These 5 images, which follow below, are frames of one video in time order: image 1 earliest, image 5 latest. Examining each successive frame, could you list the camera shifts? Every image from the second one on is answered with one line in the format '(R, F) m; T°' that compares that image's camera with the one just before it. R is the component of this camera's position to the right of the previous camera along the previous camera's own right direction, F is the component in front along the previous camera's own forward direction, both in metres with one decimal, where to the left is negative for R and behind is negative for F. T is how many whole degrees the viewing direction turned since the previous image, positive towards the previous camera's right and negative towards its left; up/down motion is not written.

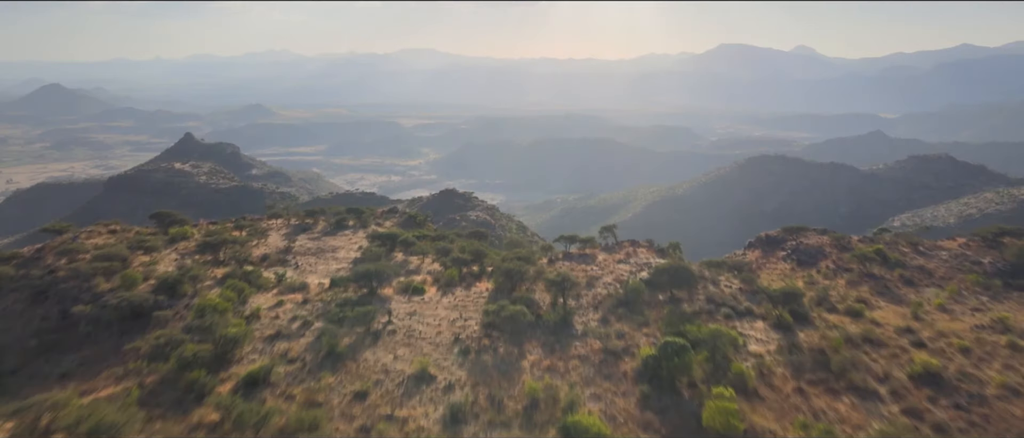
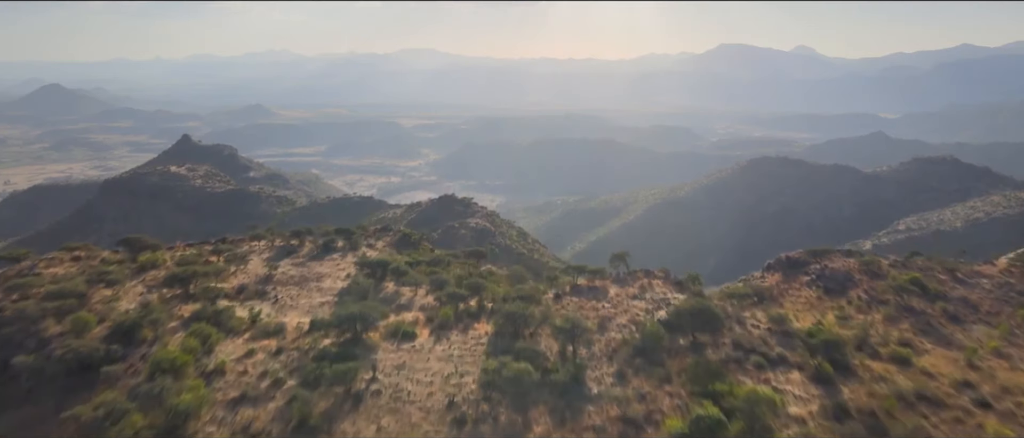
(0.0, +0.7) m; 0°
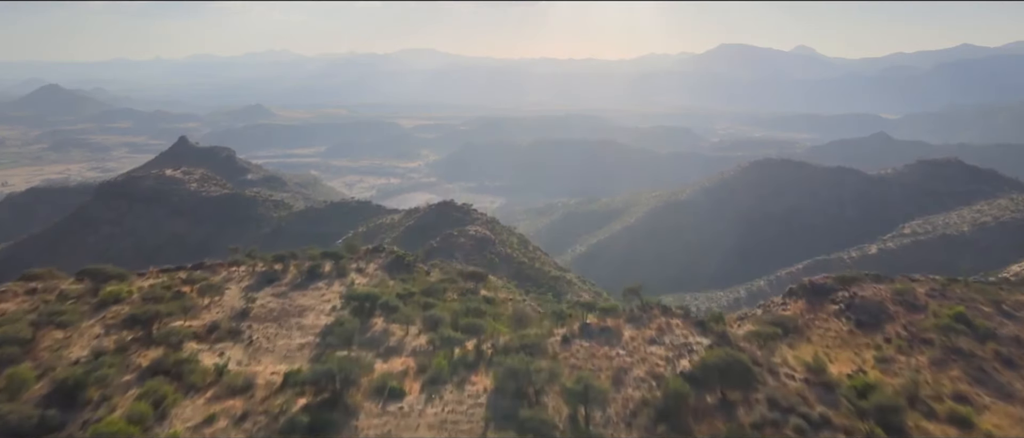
(0.0, +0.7) m; 0°
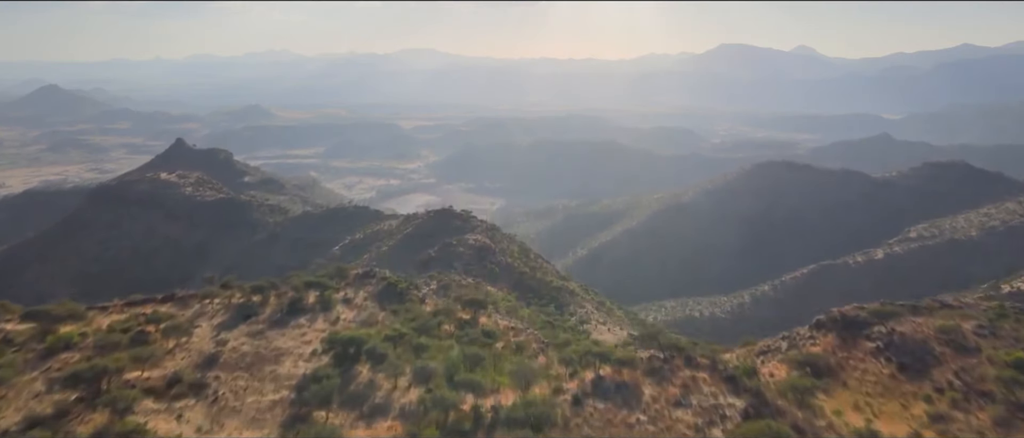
(0.0, +0.8) m; 0°
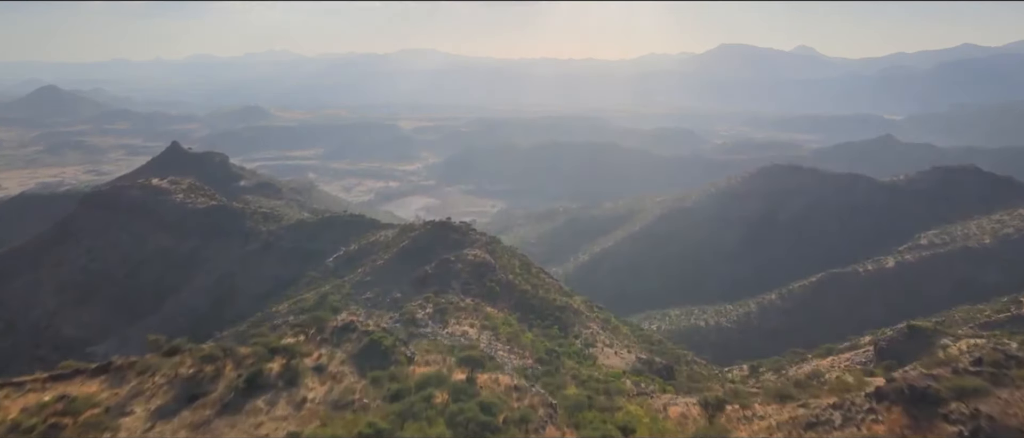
(0.0, +1.3) m; 0°
